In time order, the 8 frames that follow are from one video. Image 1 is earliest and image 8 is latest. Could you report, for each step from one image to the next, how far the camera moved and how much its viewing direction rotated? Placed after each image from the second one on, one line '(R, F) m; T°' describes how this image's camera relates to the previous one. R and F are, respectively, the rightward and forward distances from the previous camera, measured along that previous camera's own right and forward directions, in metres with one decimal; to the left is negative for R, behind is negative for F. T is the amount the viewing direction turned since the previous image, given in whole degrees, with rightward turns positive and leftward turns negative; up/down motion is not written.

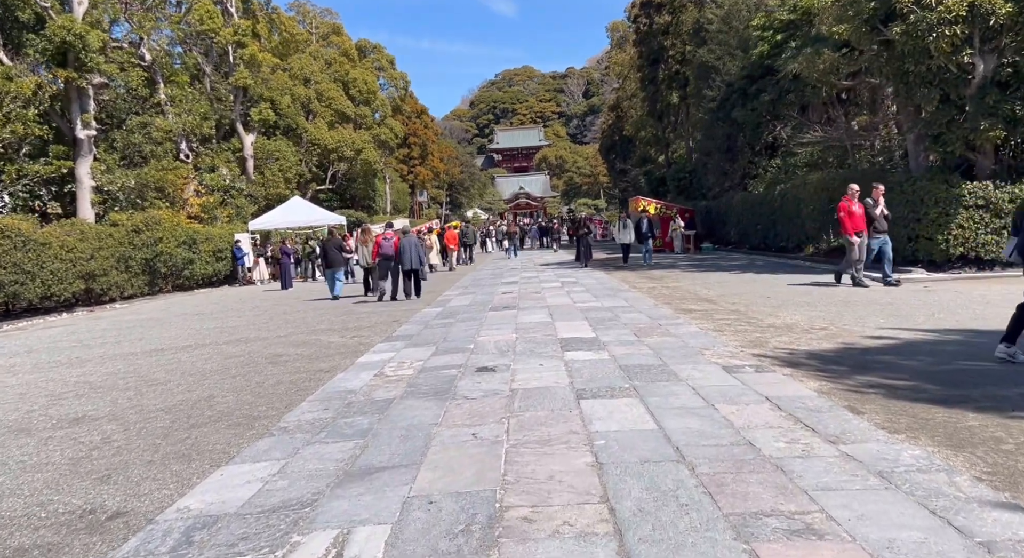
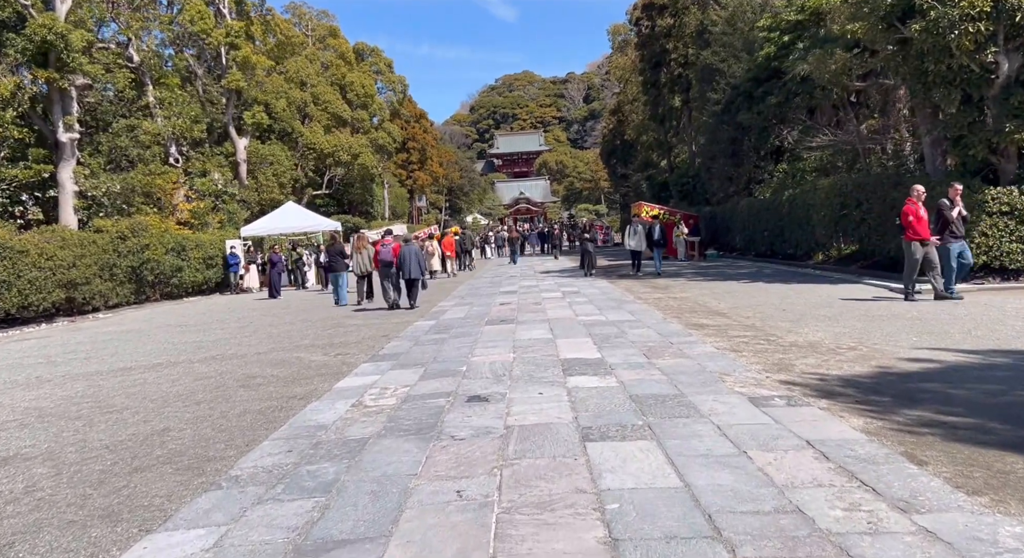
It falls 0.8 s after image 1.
(0.0, +0.8) m; 0°
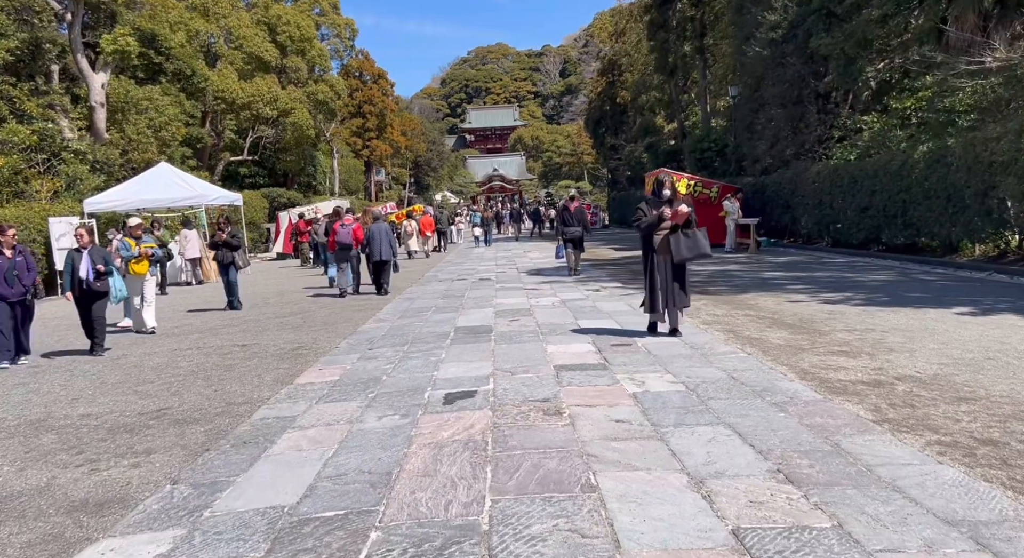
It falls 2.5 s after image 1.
(+0.1, +8.7) m; +2°
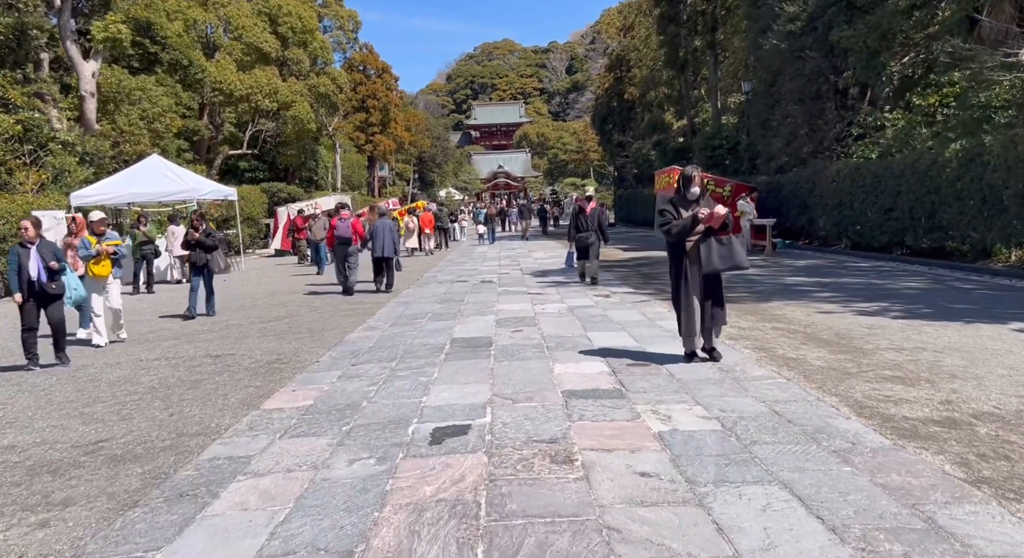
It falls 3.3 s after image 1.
(0.0, +0.8) m; 0°
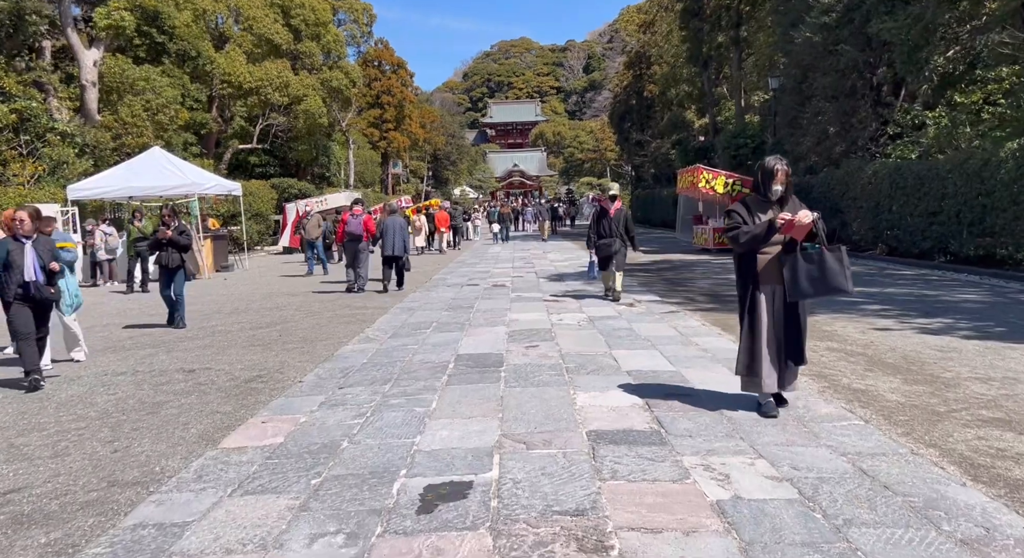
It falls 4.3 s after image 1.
(0.0, +0.9) m; -1°
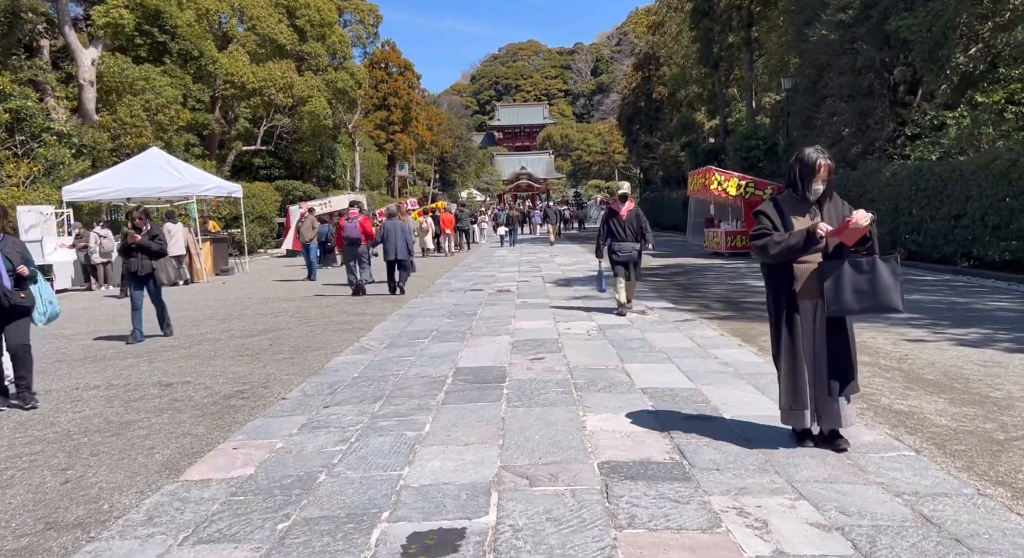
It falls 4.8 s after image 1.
(0.0, +0.5) m; -1°
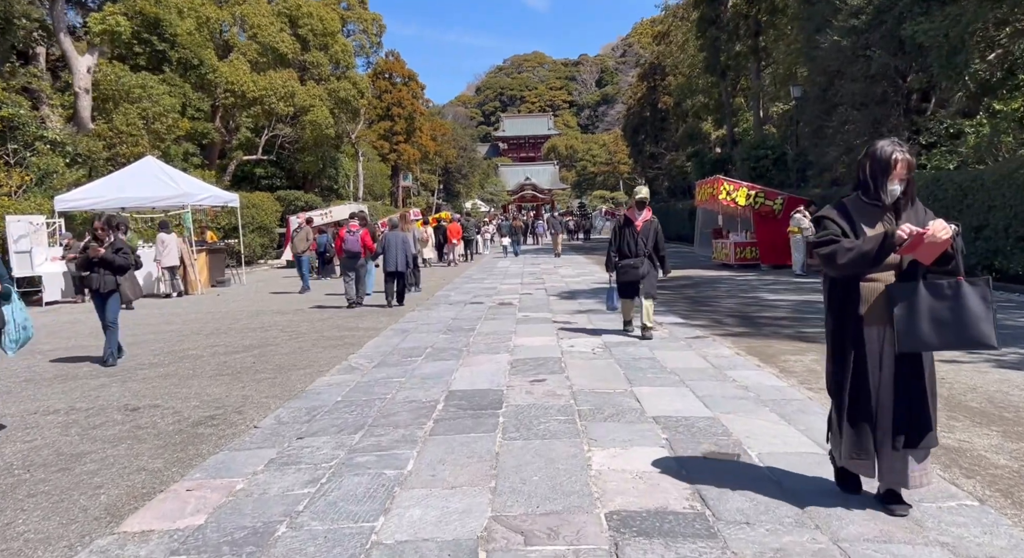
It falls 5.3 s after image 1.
(0.0, +0.5) m; 0°
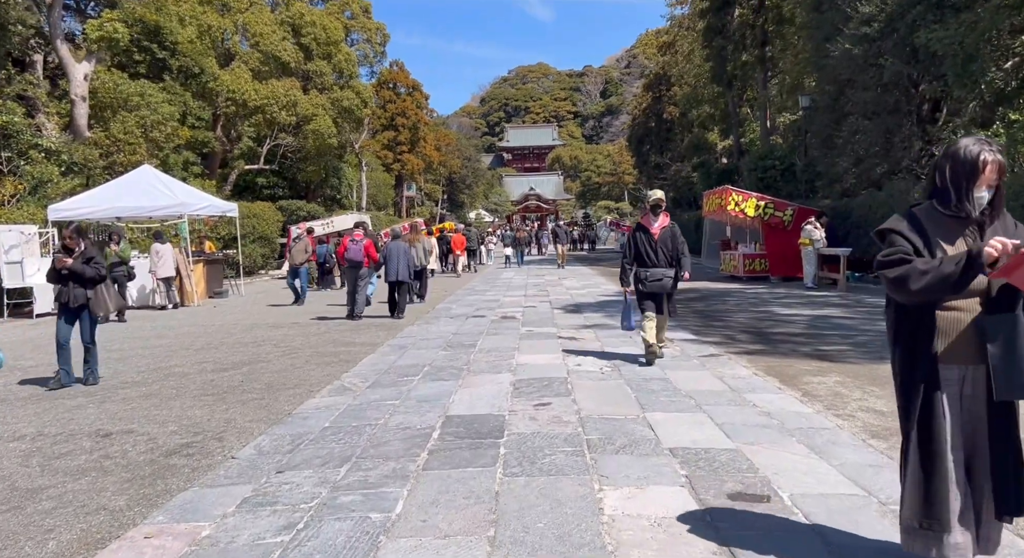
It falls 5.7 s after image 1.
(0.0, +0.4) m; 0°
